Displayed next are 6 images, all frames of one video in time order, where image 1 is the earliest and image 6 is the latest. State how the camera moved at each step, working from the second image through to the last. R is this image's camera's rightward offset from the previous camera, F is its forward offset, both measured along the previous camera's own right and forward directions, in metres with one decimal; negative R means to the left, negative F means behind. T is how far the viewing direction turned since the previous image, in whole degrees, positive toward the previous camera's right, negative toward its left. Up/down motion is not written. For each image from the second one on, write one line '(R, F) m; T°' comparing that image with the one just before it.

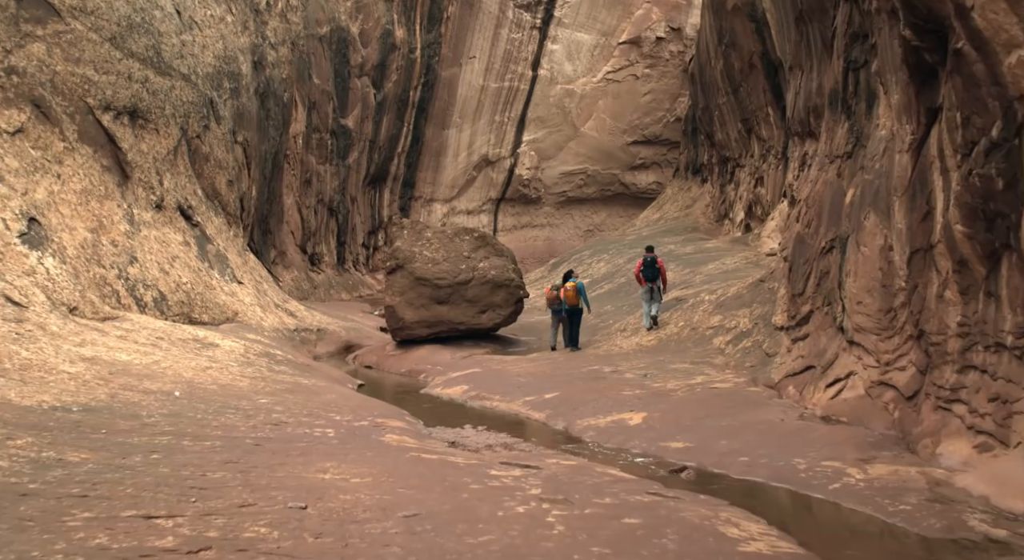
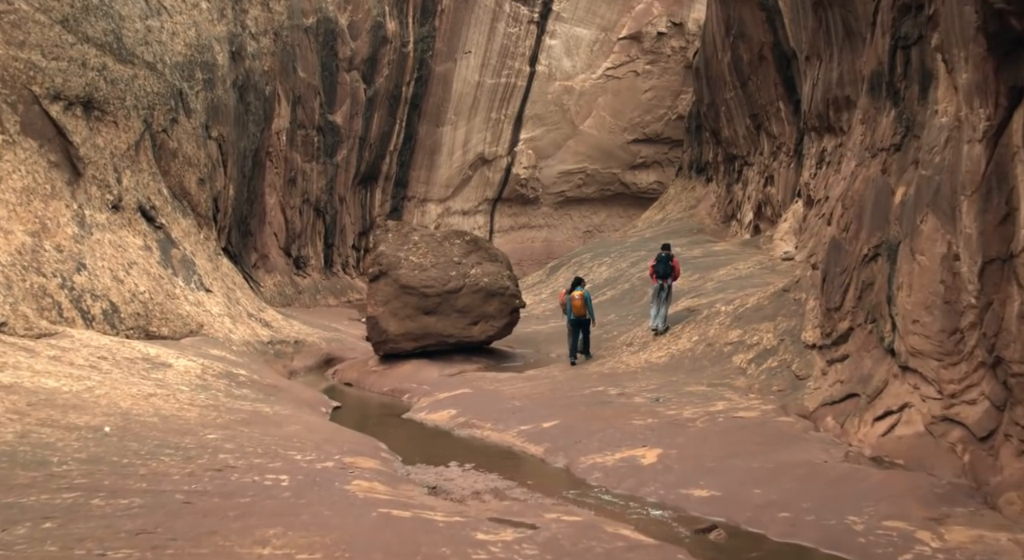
(+0.1, +1.3) m; 0°
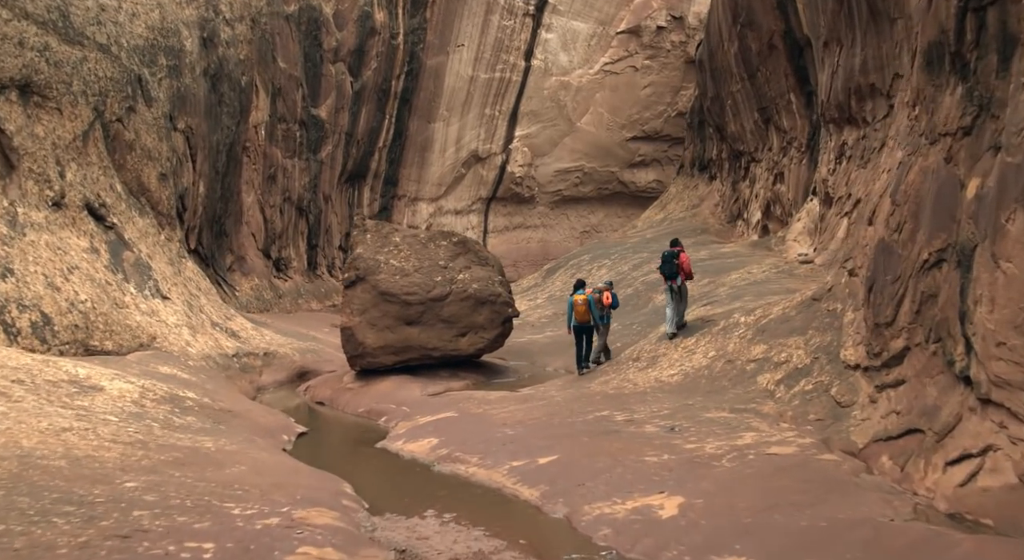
(+0.1, +1.3) m; 0°
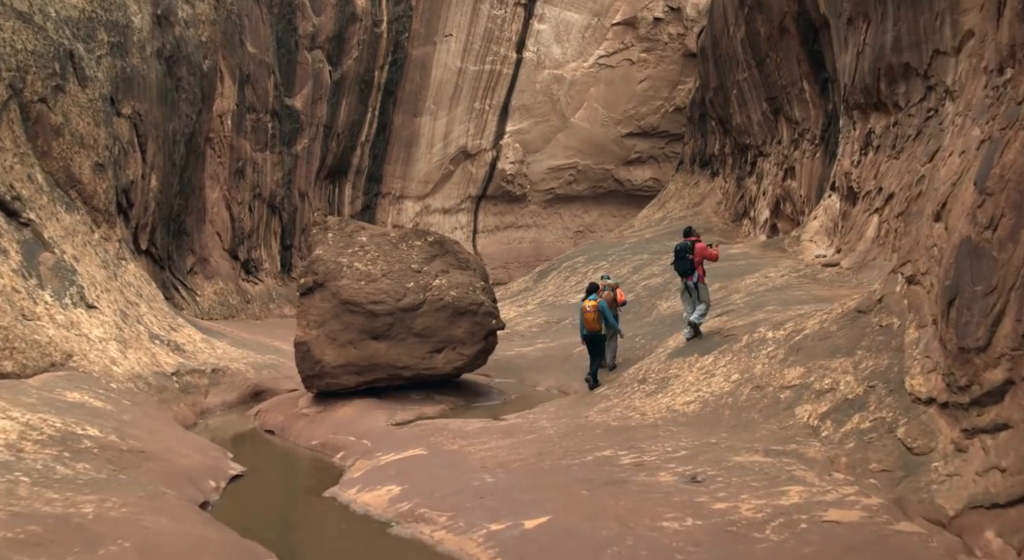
(+0.1, +1.7) m; 0°
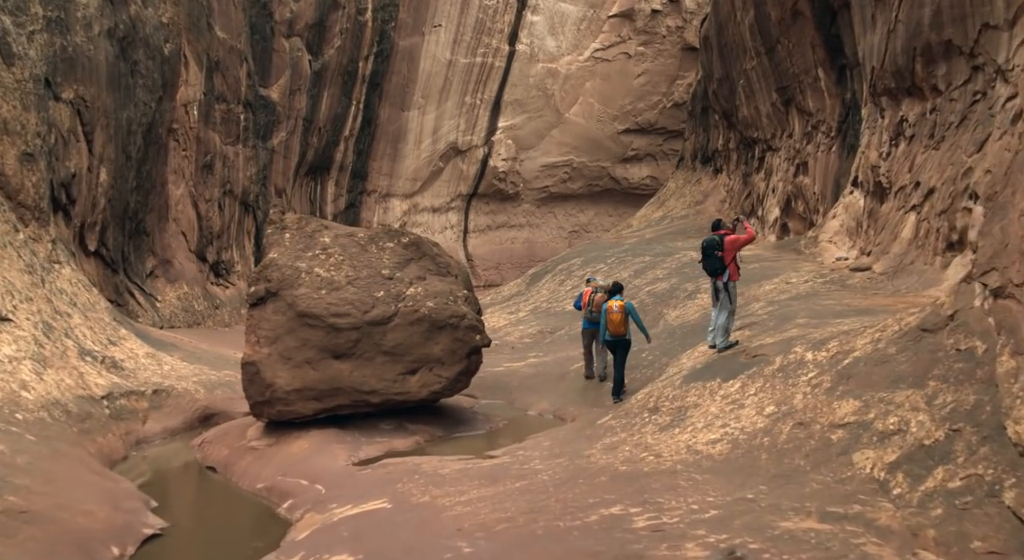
(+0.1, +1.5) m; 0°
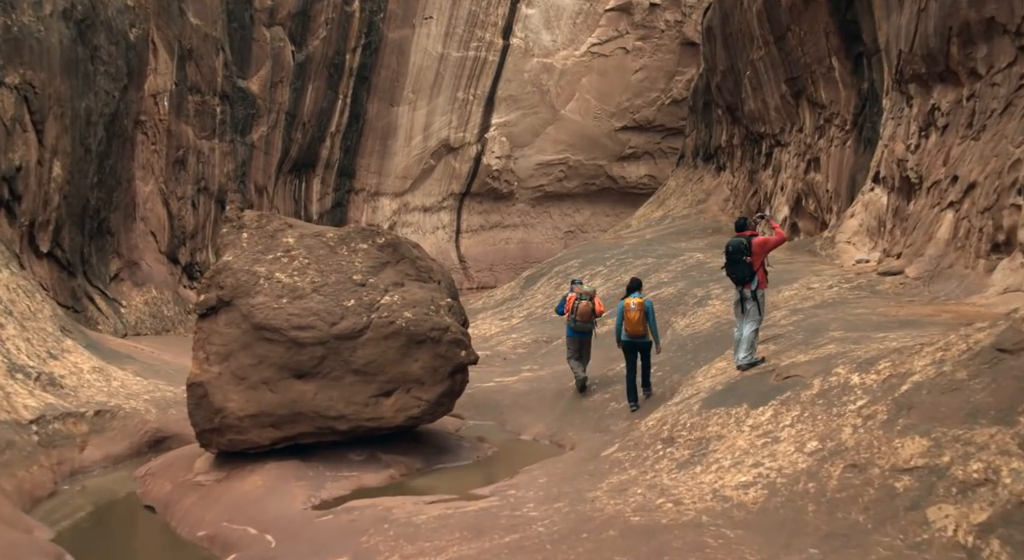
(0.0, +1.1) m; 0°
